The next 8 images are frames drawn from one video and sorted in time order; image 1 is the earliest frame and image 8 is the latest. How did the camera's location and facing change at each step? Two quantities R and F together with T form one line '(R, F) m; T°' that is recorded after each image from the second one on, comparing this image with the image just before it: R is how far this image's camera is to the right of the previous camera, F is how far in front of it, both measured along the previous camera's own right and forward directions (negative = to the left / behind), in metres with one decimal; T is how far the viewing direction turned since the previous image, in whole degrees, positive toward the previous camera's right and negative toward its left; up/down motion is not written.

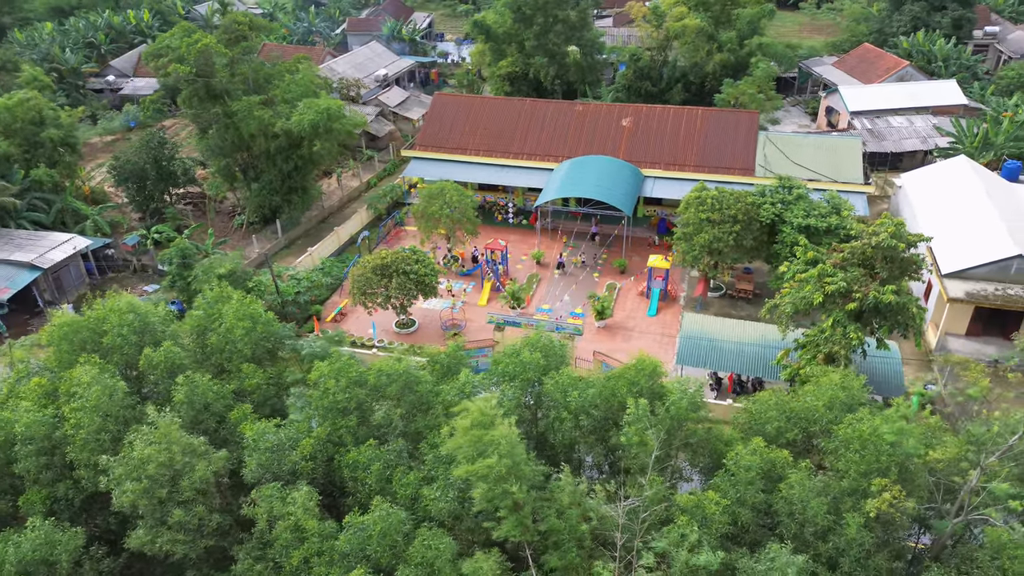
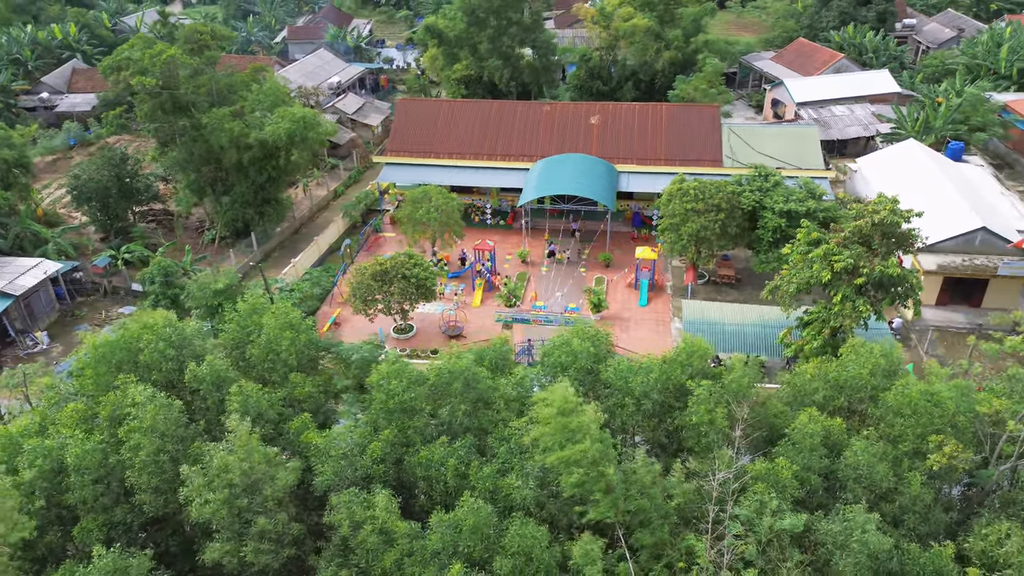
(-2.1, -0.1) m; +6°
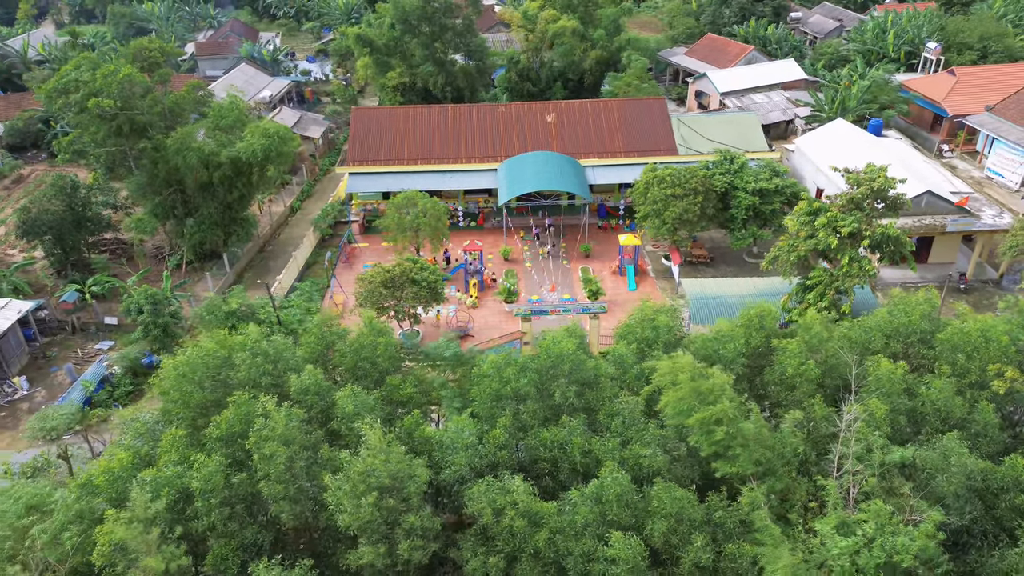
(-3.4, -0.2) m; +9°
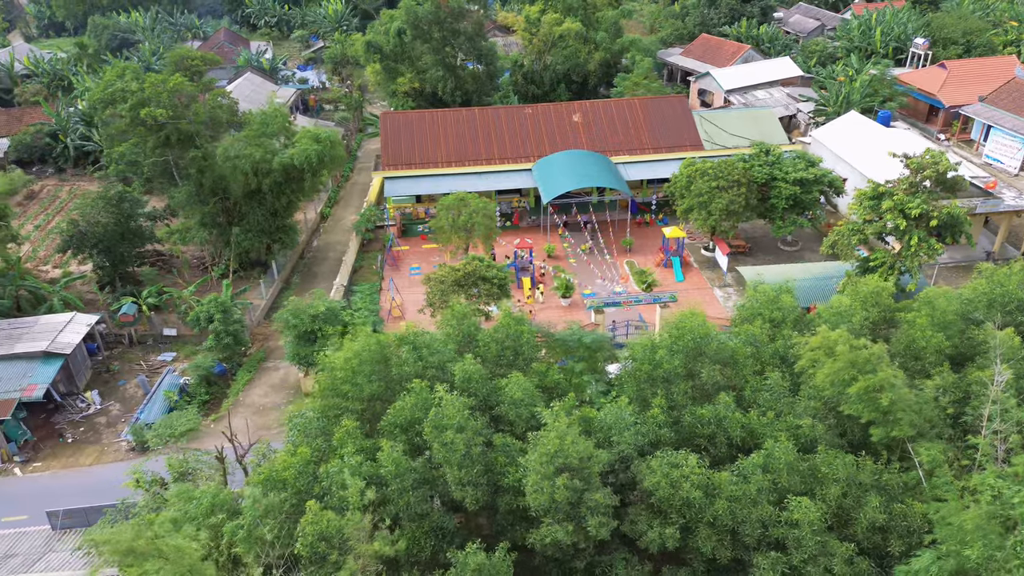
(-3.2, -0.3) m; +3°
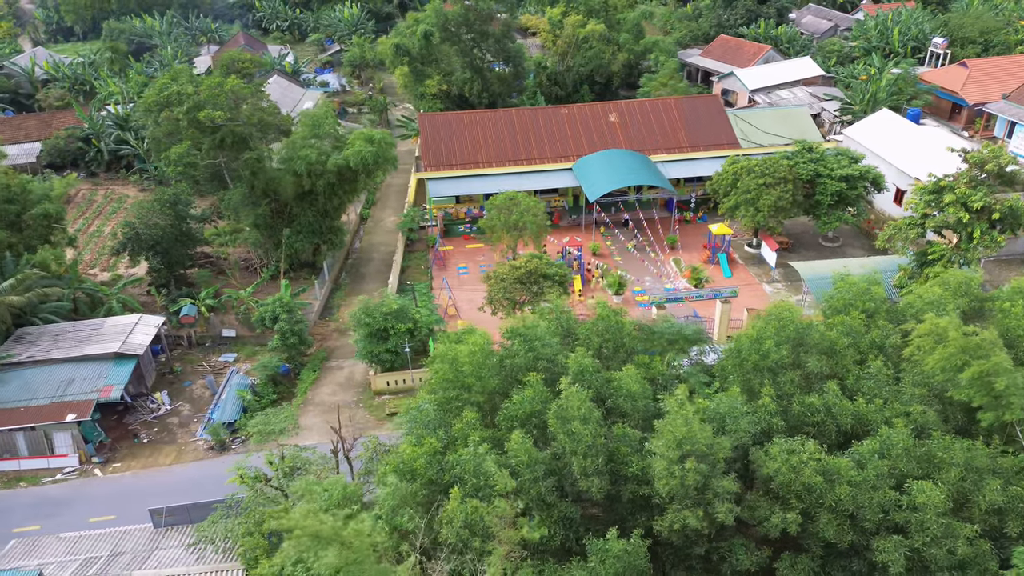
(-2.0, -0.2) m; +1°
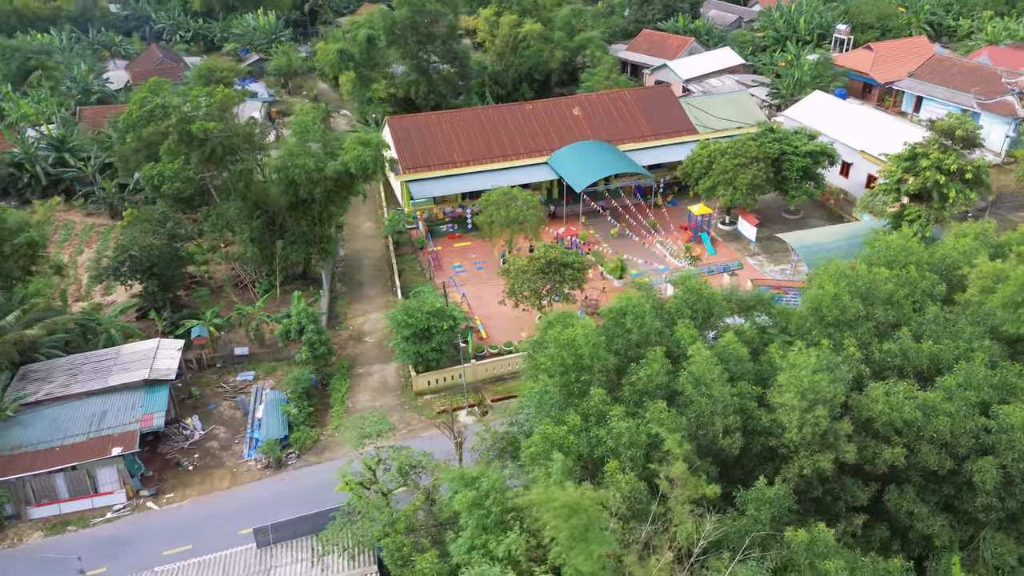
(-3.7, -0.1) m; +8°
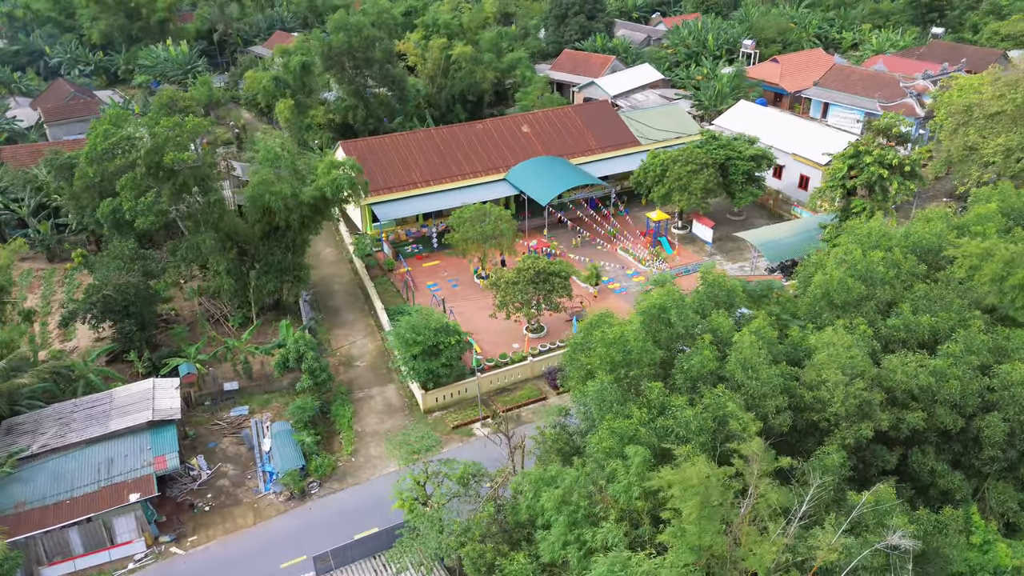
(-2.6, -0.2) m; +8°
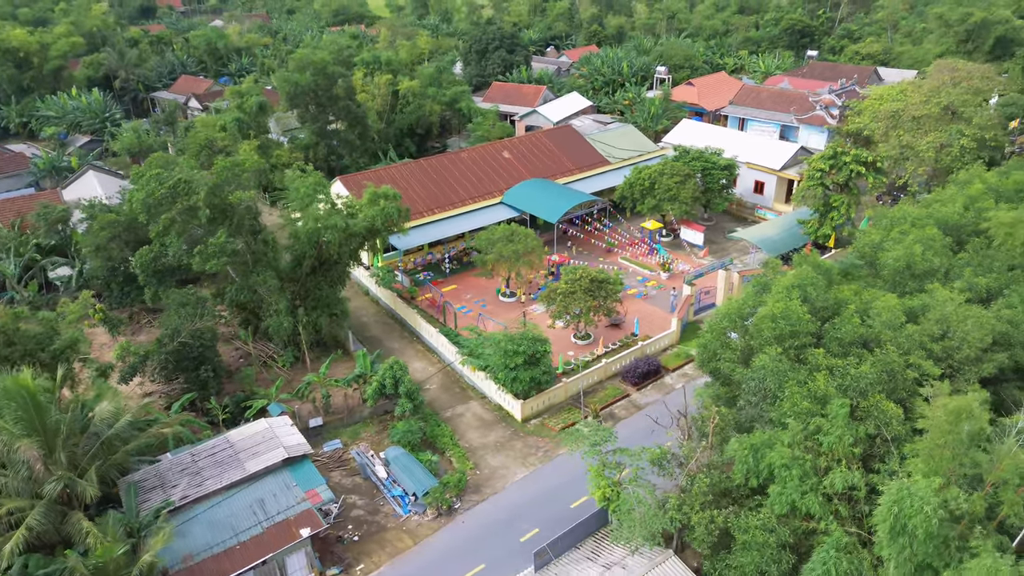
(-6.1, -0.5) m; +11°
